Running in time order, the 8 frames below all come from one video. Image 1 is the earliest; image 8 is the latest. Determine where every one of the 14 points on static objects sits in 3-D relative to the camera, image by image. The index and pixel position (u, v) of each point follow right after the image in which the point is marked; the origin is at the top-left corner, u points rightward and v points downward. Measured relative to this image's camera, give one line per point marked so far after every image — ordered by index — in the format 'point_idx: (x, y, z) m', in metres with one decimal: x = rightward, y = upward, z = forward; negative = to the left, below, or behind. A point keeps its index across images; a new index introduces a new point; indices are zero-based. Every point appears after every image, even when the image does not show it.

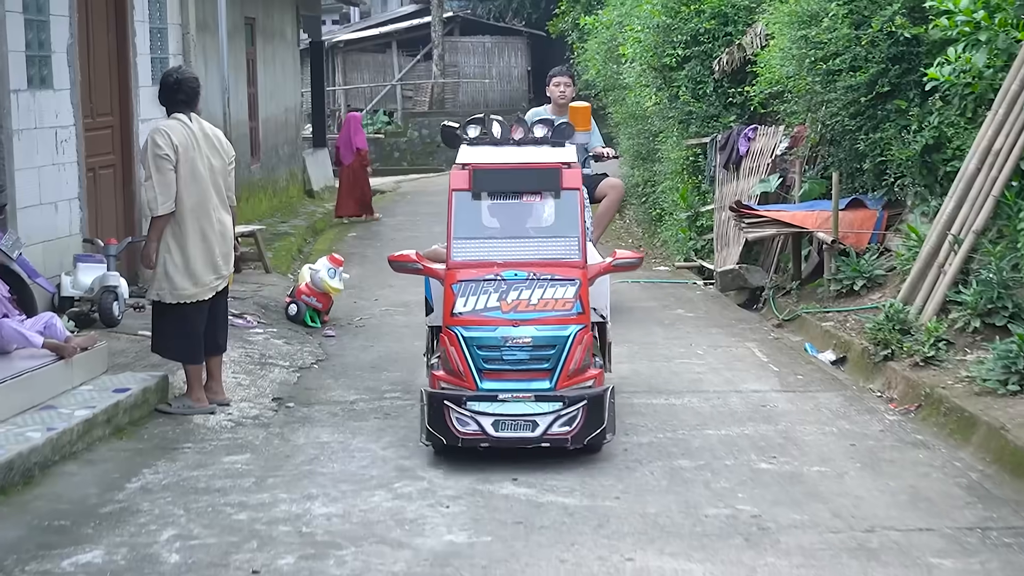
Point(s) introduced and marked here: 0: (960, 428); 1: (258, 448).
0: (+1.4, -0.4, +5.8) m
1: (-0.7, -0.5, +5.2) m
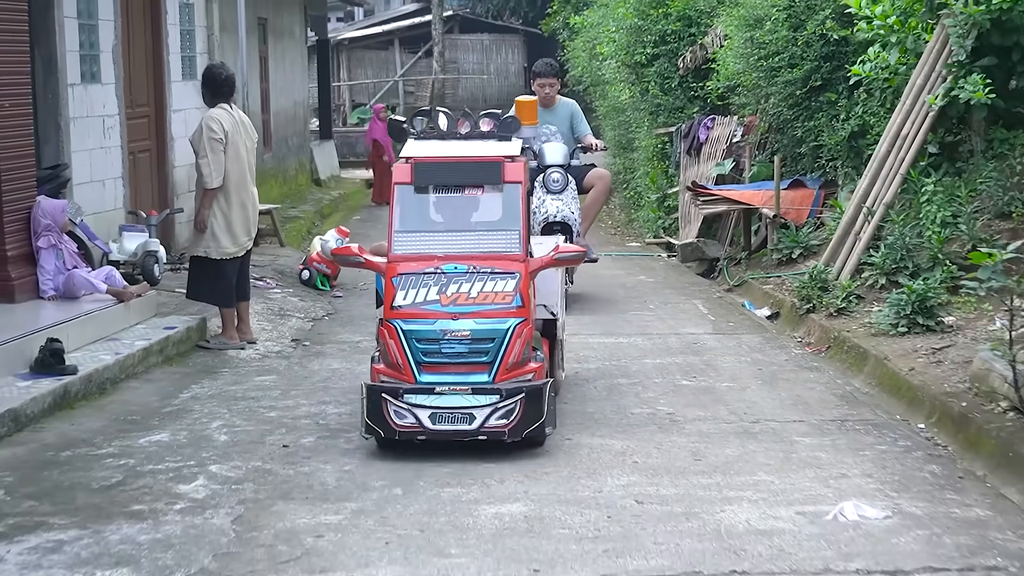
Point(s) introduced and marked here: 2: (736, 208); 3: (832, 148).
0: (+1.4, -0.3, +7.1) m
1: (-0.8, -0.3, +6.5) m
2: (+1.2, +0.4, +9.8) m
3: (+1.7, +0.7, +9.3) m
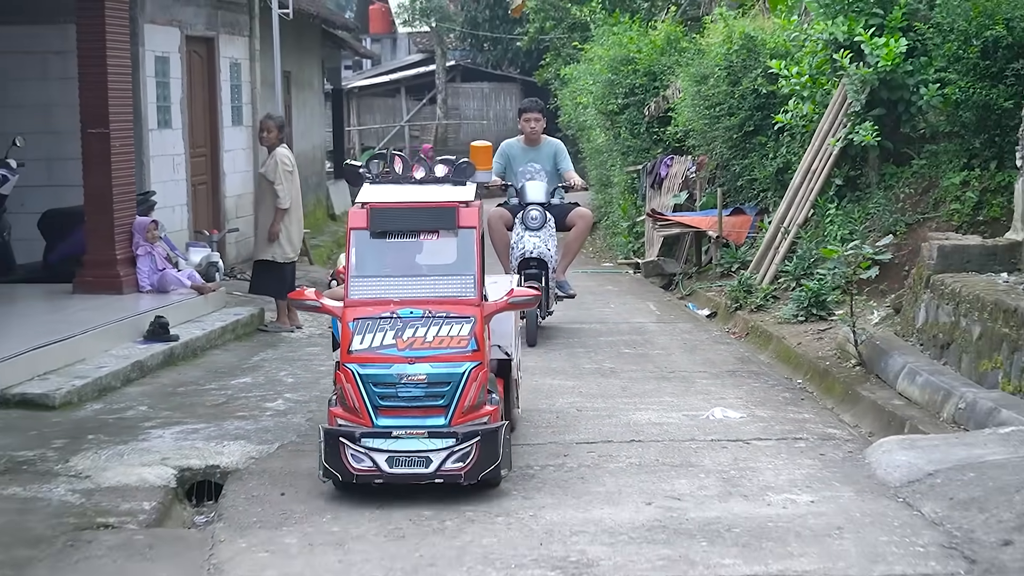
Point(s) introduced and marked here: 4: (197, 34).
0: (+1.3, -0.3, +9.2) m
1: (-0.9, -0.3, +8.6) m
2: (+1.2, +0.4, +12.0) m
3: (+1.6, +0.7, +11.4) m
4: (-2.0, +1.6, +11.5) m
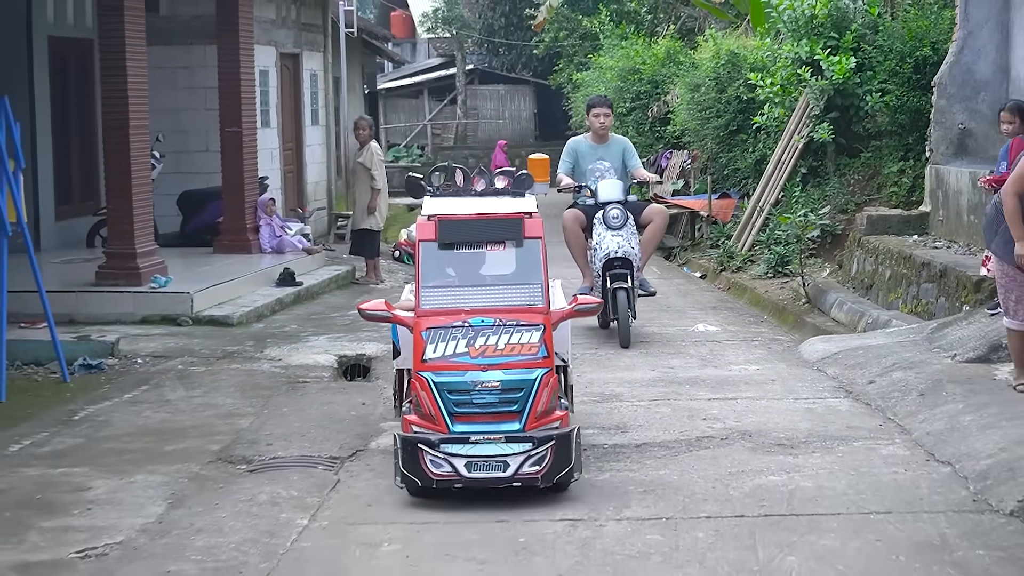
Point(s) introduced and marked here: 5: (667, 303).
0: (+1.5, 0.0, +11.9) m
1: (-0.7, 0.0, +11.4) m
2: (+1.4, +0.6, +14.7) m
3: (+1.8, +0.9, +14.2) m
4: (-1.8, +1.9, +14.2) m
5: (+0.9, -0.1, +10.6) m
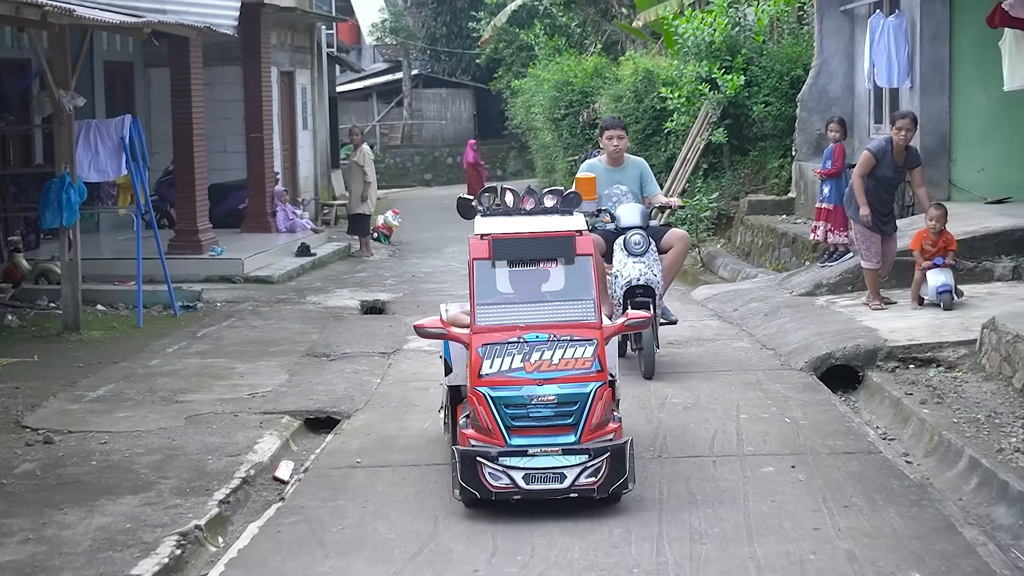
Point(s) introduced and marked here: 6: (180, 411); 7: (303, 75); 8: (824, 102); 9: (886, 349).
0: (+1.2, +0.2, +15.2) m
1: (-1.0, +0.2, +14.6) m
2: (+1.0, +0.9, +18.0) m
3: (+1.4, +1.2, +17.5) m
4: (-2.2, +2.1, +17.4) m
5: (+0.6, +0.2, +13.8) m
6: (-1.4, -0.5, +7.4) m
7: (-2.1, +2.2, +18.3) m
8: (+2.4, +1.4, +13.7) m
9: (+1.7, -0.3, +7.9) m
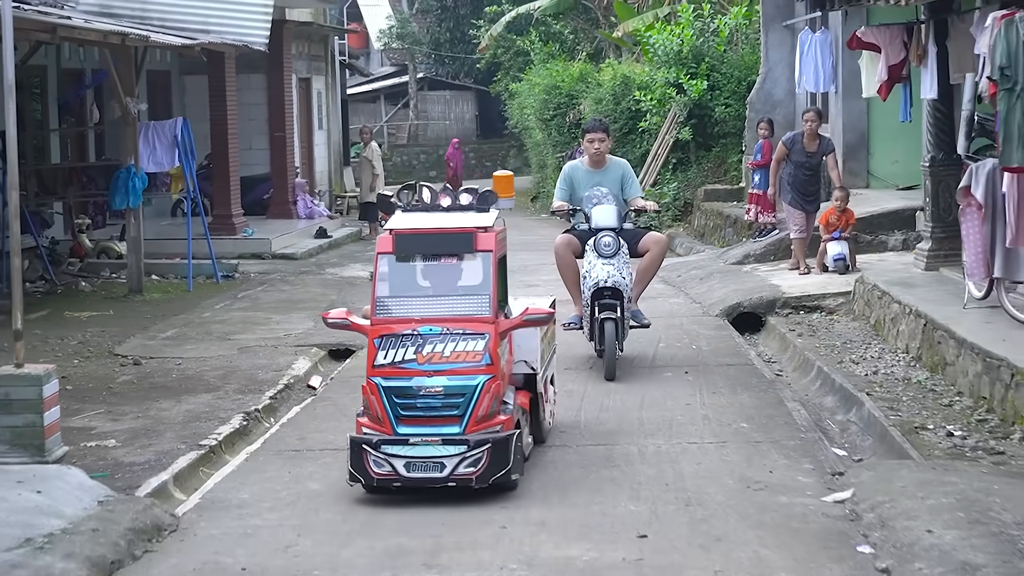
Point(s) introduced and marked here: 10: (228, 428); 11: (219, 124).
0: (+1.1, +0.4, +17.4) m
1: (-1.1, +0.4, +16.8) m
2: (+0.9, +1.1, +20.2) m
3: (+1.3, +1.4, +19.7) m
4: (-2.3, +2.3, +19.6) m
5: (+0.5, +0.4, +16.0) m
6: (-1.5, -0.3, +9.6) m
7: (-2.2, +2.4, +20.5) m
8: (+2.3, +1.6, +15.9) m
9: (+1.5, -0.1, +10.1) m
10: (-1.1, -0.6, +7.2) m
11: (-2.5, +1.4, +15.0) m
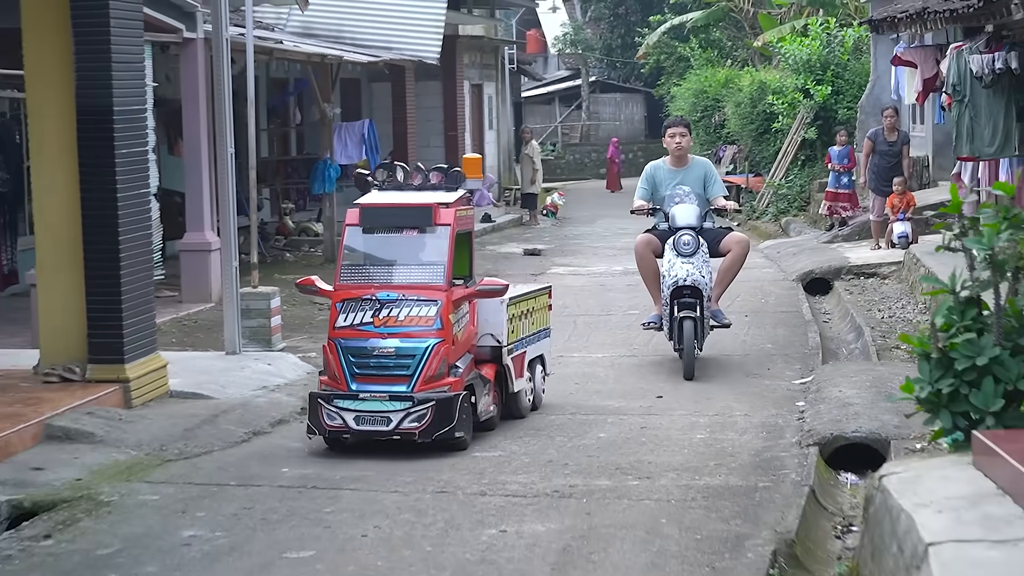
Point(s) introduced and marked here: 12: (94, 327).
0: (+2.7, +0.6, +19.8) m
1: (+0.5, +0.6, +19.4) m
2: (+2.8, +1.3, +22.6) m
3: (+3.1, +1.6, +22.0) m
4: (-0.5, +2.6, +22.3) m
5: (+2.0, +0.6, +18.5) m
6: (-0.7, -0.1, +12.3) m
7: (-0.3, +2.6, +23.2) m
8: (+3.7, +1.8, +18.2) m
9: (+2.3, +0.1, +12.5) m
10: (-0.6, -0.3, +9.8) m
11: (-1.1, +1.6, +17.8) m
12: (-1.6, -0.1, +6.8) m
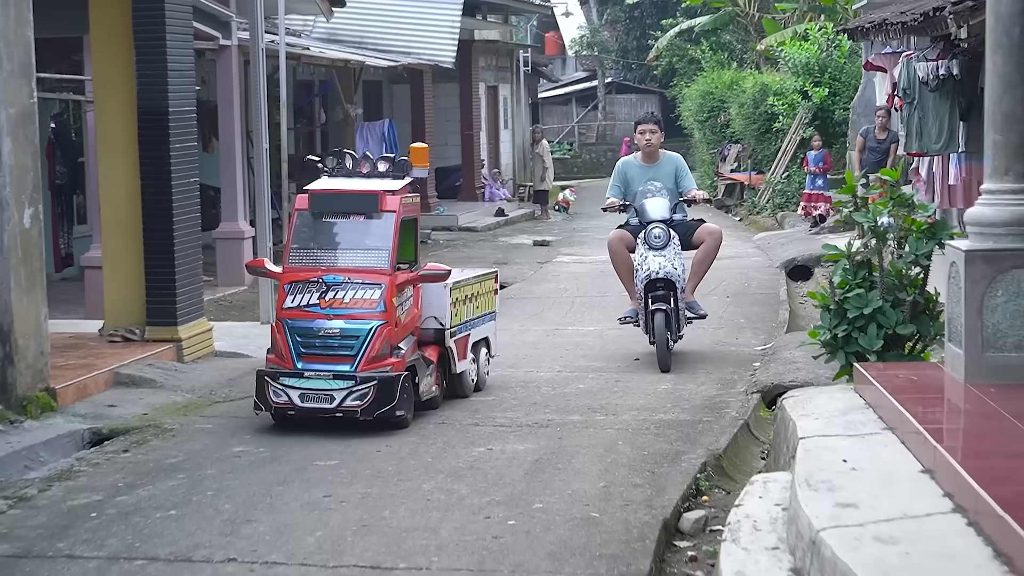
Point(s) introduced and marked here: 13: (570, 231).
0: (+2.8, +0.8, +20.9) m
1: (+0.6, +0.7, +20.5) m
2: (+3.0, +1.4, +23.7) m
3: (+3.3, +1.7, +23.1) m
4: (-0.3, +2.7, +23.4) m
5: (+2.1, +0.7, +19.6) m
6: (-0.7, 0.0, +13.5) m
7: (-0.1, +2.7, +24.3) m
8: (+3.8, +1.9, +19.3) m
9: (+2.4, +0.2, +13.6) m
10: (-0.6, -0.2, +11.0) m
11: (-1.0, +1.7, +18.9) m
12: (-1.6, 0.0, +7.9) m
13: (+0.6, +0.6, +19.1) m
